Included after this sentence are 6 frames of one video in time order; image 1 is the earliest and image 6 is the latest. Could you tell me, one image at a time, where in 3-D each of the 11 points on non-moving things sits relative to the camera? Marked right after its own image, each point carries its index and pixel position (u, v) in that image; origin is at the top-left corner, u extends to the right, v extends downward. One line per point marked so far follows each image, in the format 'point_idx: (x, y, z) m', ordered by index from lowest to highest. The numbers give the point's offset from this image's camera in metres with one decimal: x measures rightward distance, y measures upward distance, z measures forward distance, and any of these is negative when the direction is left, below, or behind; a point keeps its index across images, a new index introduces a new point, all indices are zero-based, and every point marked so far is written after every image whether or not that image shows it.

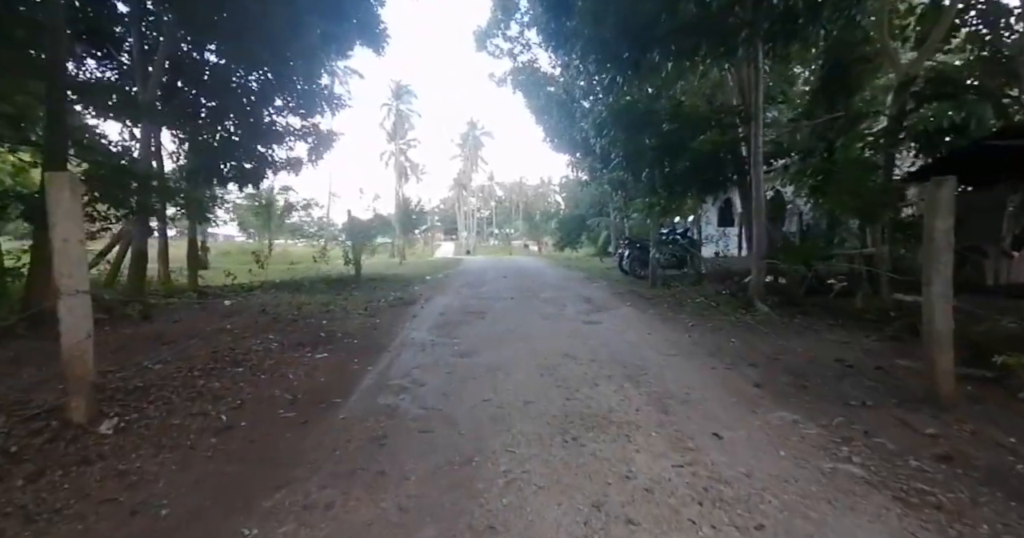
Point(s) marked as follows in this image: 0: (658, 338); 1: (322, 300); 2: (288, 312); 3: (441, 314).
0: (+1.7, -0.8, +5.5) m
1: (-3.3, -0.6, +8.2) m
2: (-3.2, -0.6, +6.7) m
3: (-1.1, -0.7, +7.6) m
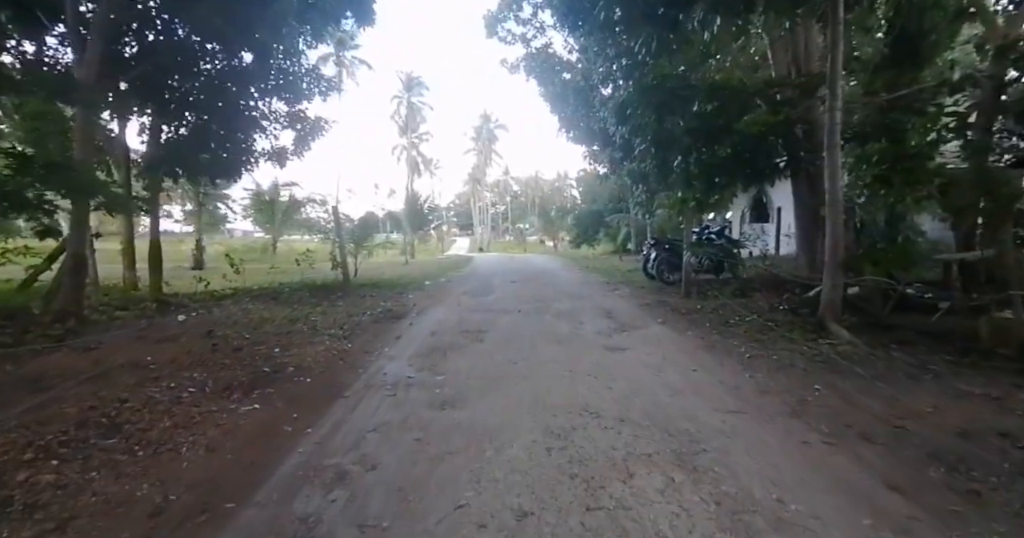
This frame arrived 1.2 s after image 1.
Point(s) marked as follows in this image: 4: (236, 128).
0: (+1.7, -1.0, +4.1) m
1: (-3.2, -0.7, +6.9) m
2: (-3.1, -0.7, +5.4) m
3: (-1.1, -0.9, +6.2) m
4: (-5.8, +2.9, +10.0) m
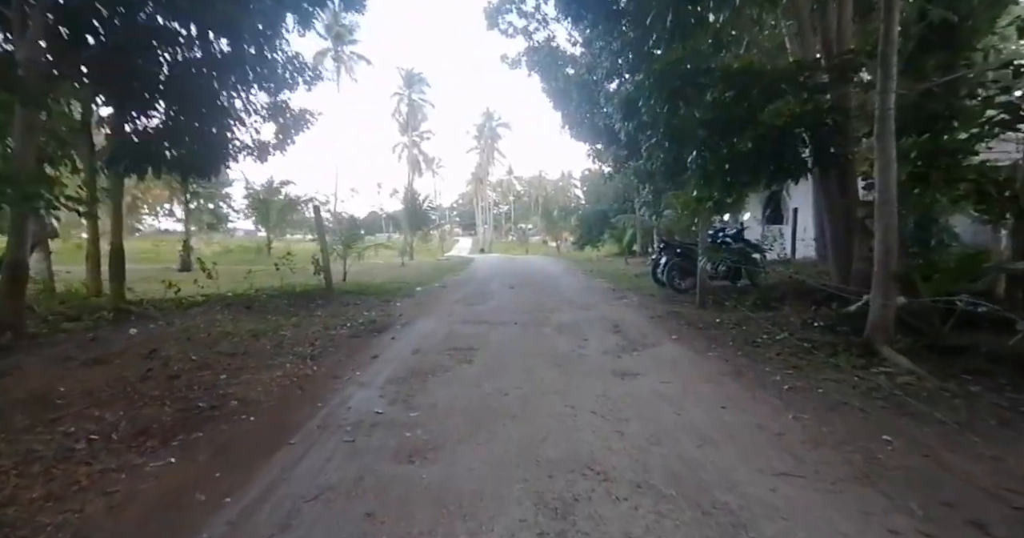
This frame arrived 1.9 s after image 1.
0: (+1.6, -1.1, +3.3) m
1: (-3.3, -0.8, +6.2) m
2: (-3.2, -0.8, +4.7) m
3: (-1.1, -1.0, +5.5) m
4: (-5.8, +2.9, +9.2) m
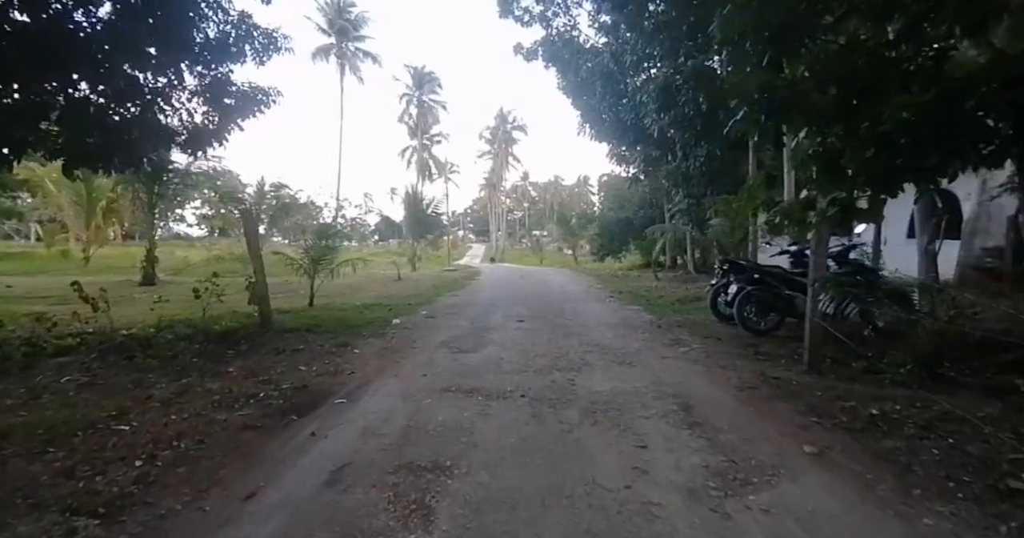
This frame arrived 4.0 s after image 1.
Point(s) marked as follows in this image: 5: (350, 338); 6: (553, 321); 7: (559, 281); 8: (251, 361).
0: (+1.6, -1.4, +0.7) m
1: (-3.2, -1.1, +3.7) m
2: (-3.2, -1.2, +2.2) m
3: (-1.1, -1.3, +2.9) m
4: (-5.7, +2.5, +6.9) m
5: (-2.2, -0.9, +6.5) m
6: (+0.7, -0.9, +8.1) m
7: (+1.6, -0.4, +15.9) m
8: (-3.0, -1.0, +5.4) m
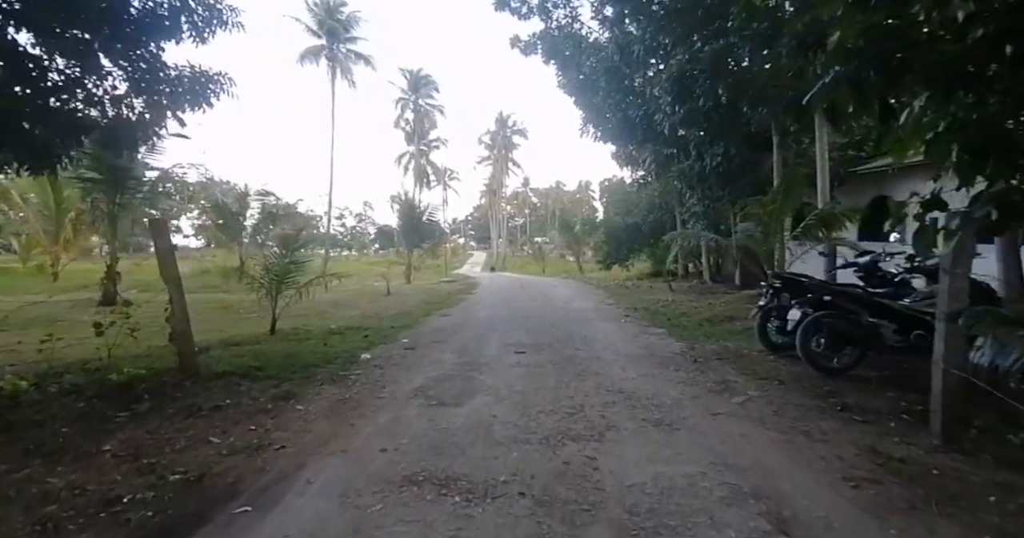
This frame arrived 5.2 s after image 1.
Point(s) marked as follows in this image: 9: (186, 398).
0: (+1.5, -1.6, -0.8) m
1: (-3.3, -1.3, +2.2) m
2: (-3.3, -1.4, +0.7) m
3: (-1.2, -1.5, +1.4) m
4: (-5.8, +2.2, +5.4) m
5: (-2.2, -1.2, +5.0) m
6: (+0.7, -1.1, +6.5) m
7: (+1.6, -0.8, +14.4) m
8: (-3.0, -1.3, +3.9) m
9: (-3.0, -1.2, +4.5) m
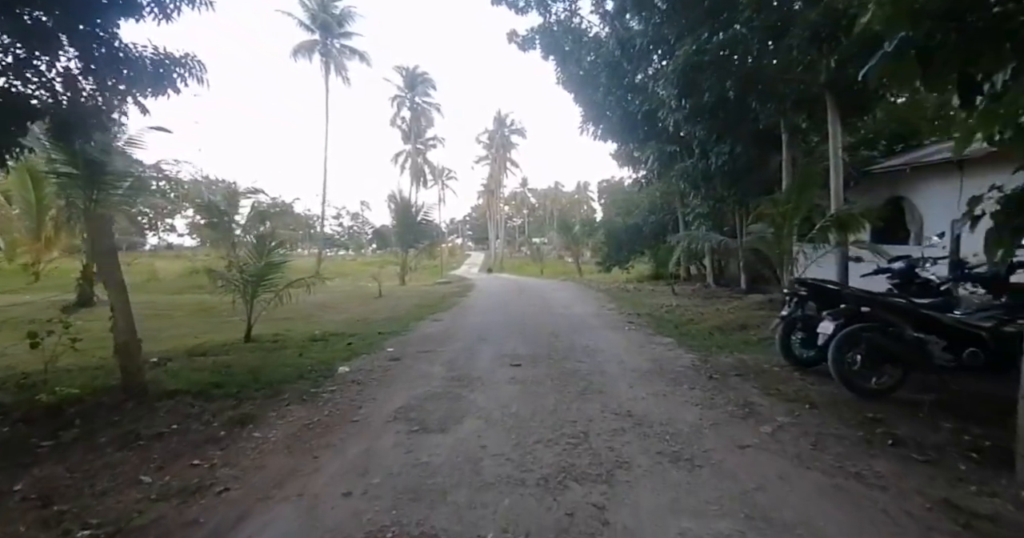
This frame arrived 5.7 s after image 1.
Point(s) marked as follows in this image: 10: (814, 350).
0: (+1.5, -1.6, -1.5) m
1: (-3.3, -1.4, +1.5) m
2: (-3.3, -1.4, 0.0) m
3: (-1.2, -1.6, +0.8) m
4: (-5.8, +2.2, +4.8) m
5: (-2.3, -1.2, +4.3) m
6: (+0.6, -1.2, +5.9) m
7: (+1.5, -0.8, +13.8) m
8: (-3.1, -1.3, +3.2) m
9: (-3.1, -1.2, +3.8) m
10: (+3.4, -0.9, +5.4) m
